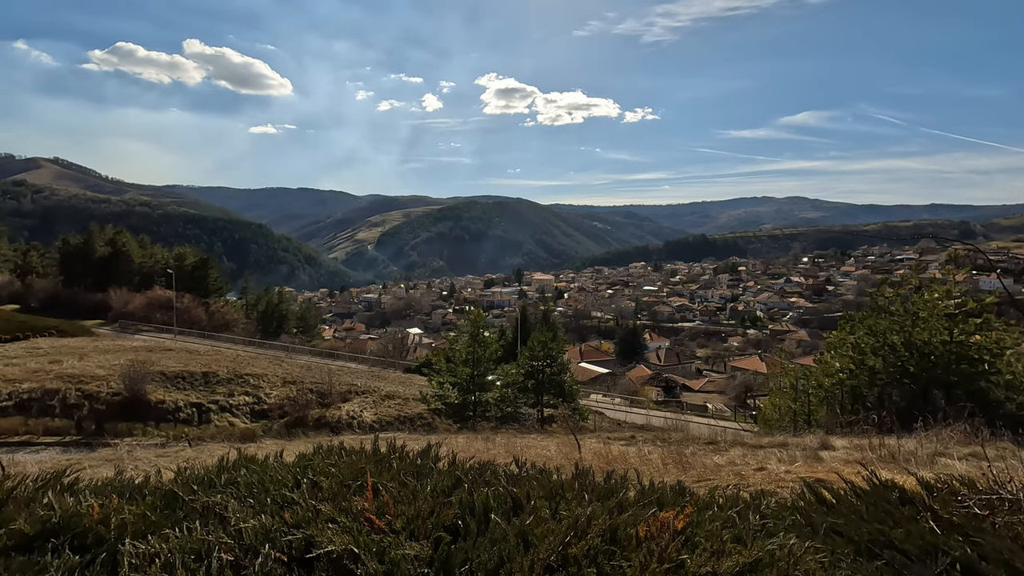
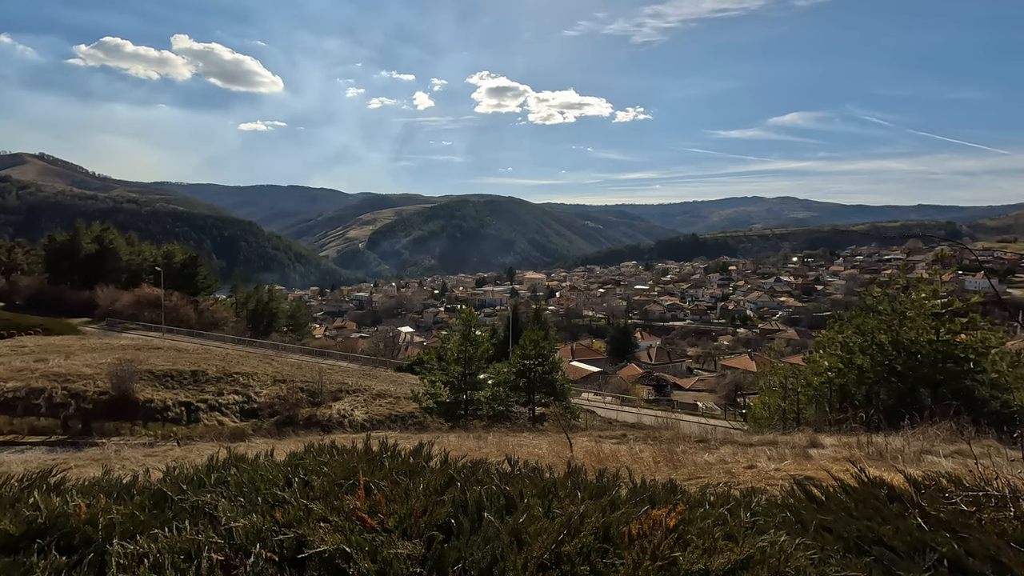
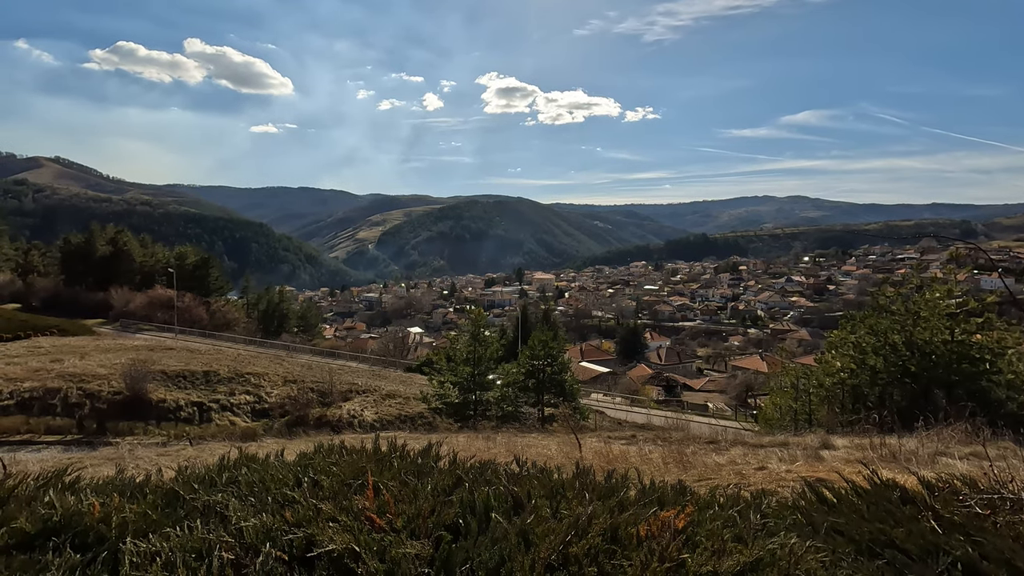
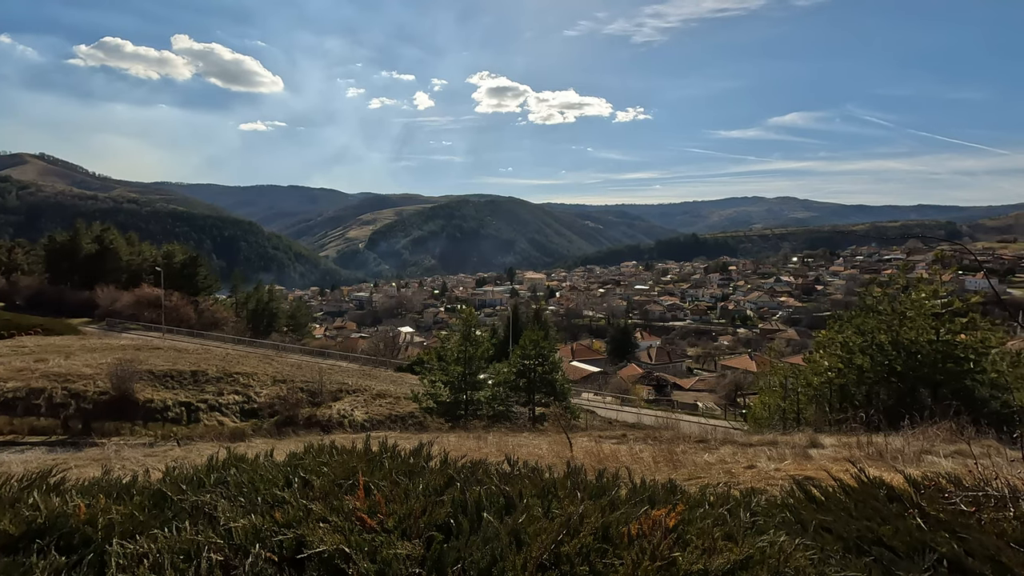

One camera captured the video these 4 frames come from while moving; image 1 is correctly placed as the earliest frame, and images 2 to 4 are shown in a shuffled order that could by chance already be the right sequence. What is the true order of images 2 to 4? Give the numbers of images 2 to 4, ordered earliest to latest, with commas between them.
3, 4, 2
